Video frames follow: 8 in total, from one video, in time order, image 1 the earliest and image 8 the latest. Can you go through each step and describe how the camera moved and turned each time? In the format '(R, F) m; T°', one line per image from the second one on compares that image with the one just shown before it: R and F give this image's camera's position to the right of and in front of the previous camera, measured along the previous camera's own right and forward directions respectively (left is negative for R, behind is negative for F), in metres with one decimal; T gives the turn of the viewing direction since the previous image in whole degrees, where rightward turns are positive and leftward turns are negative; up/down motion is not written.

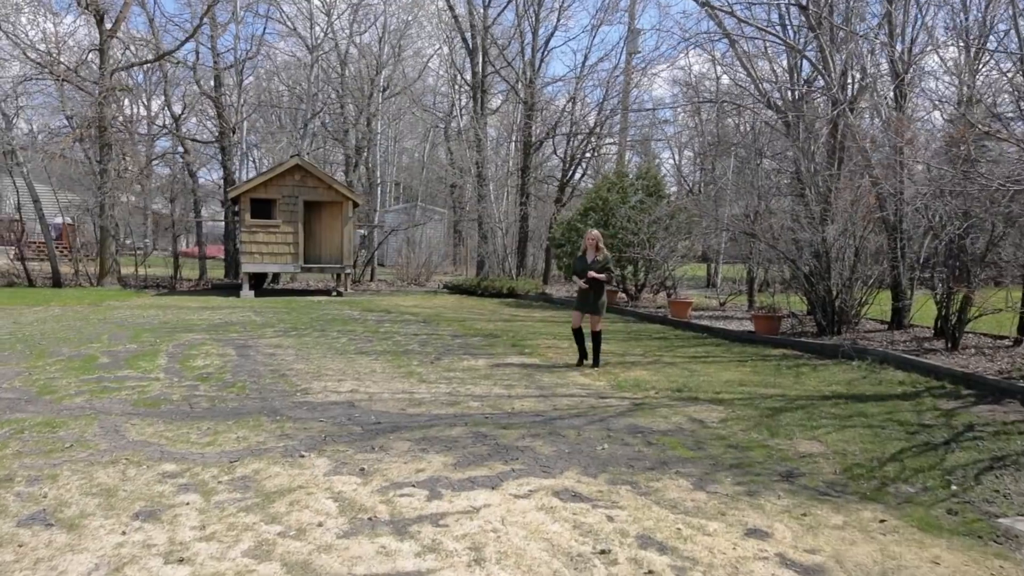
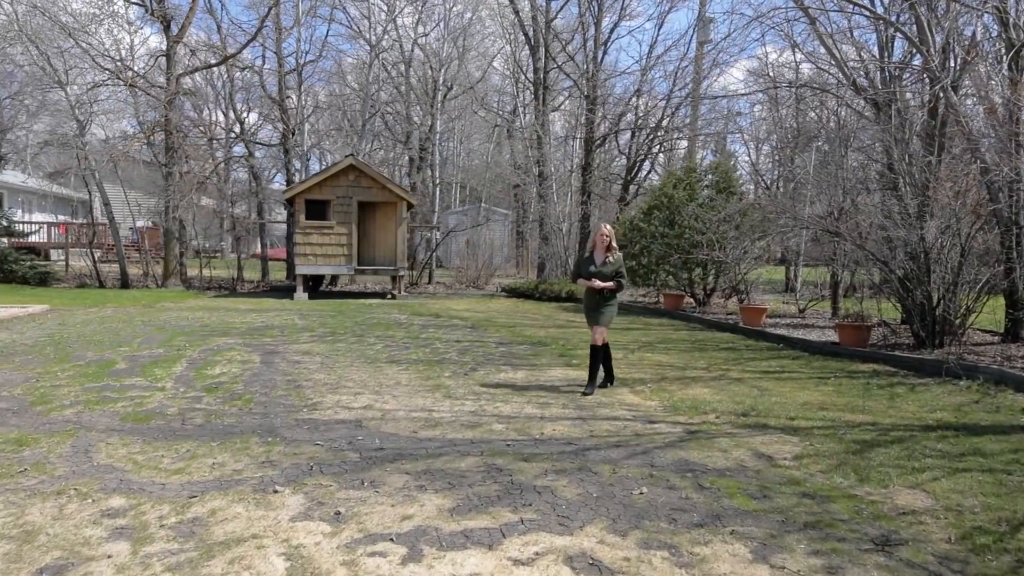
(+0.3, +0.9) m; -6°
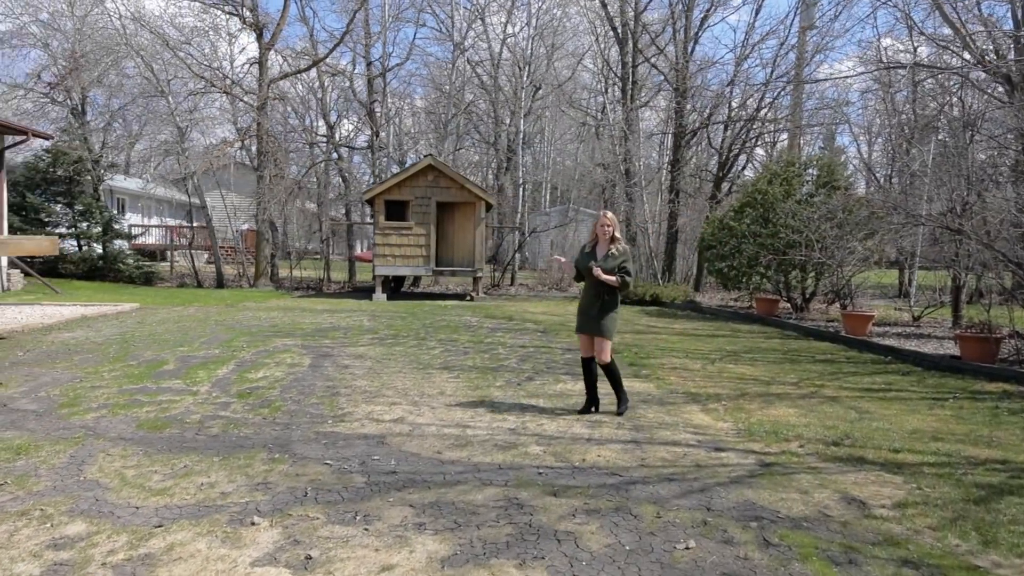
(+0.4, +0.7) m; -8°
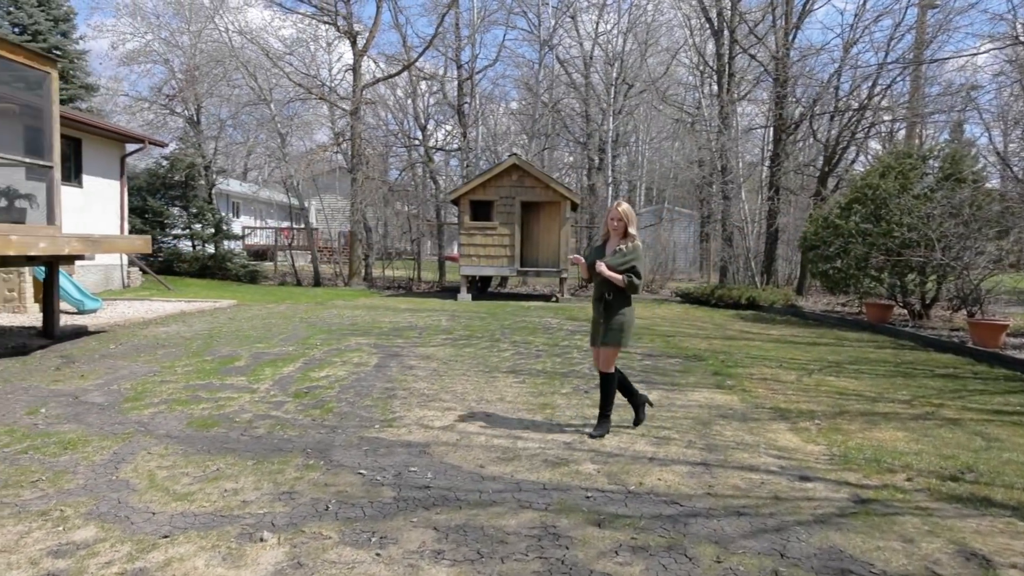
(+0.3, +0.4) m; -8°
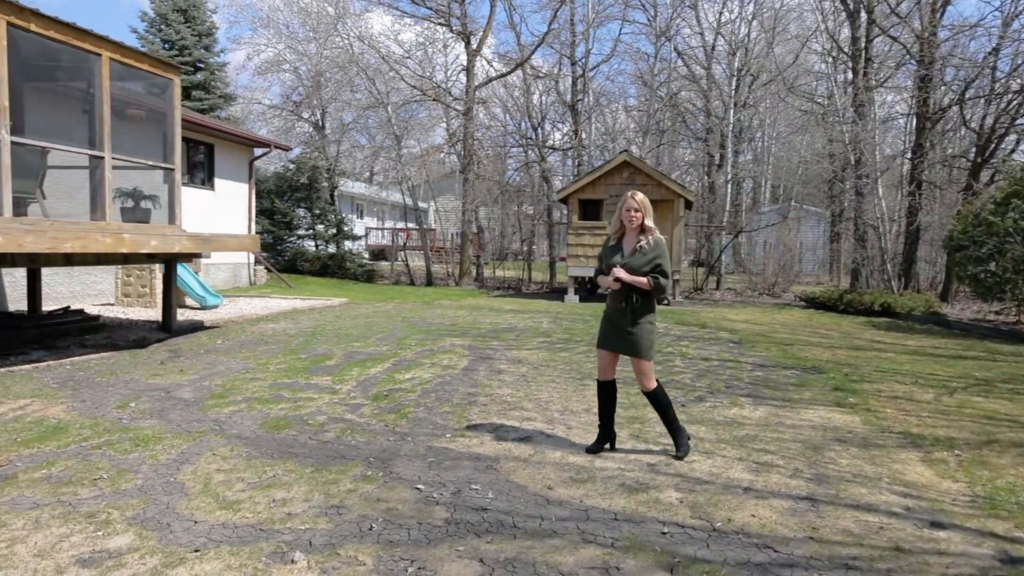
(+0.2, +0.4) m; -10°
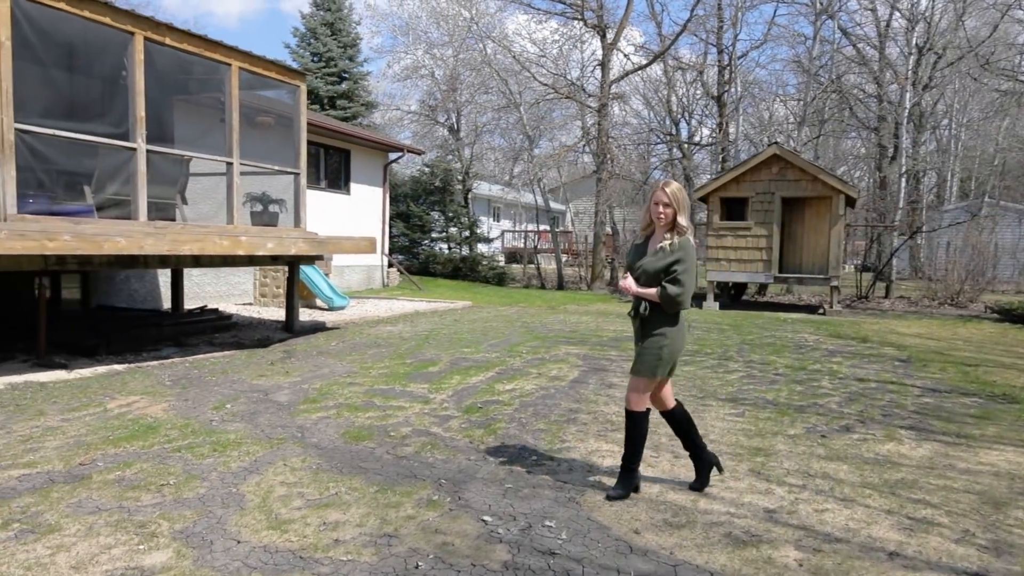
(+0.3, +0.5) m; -12°
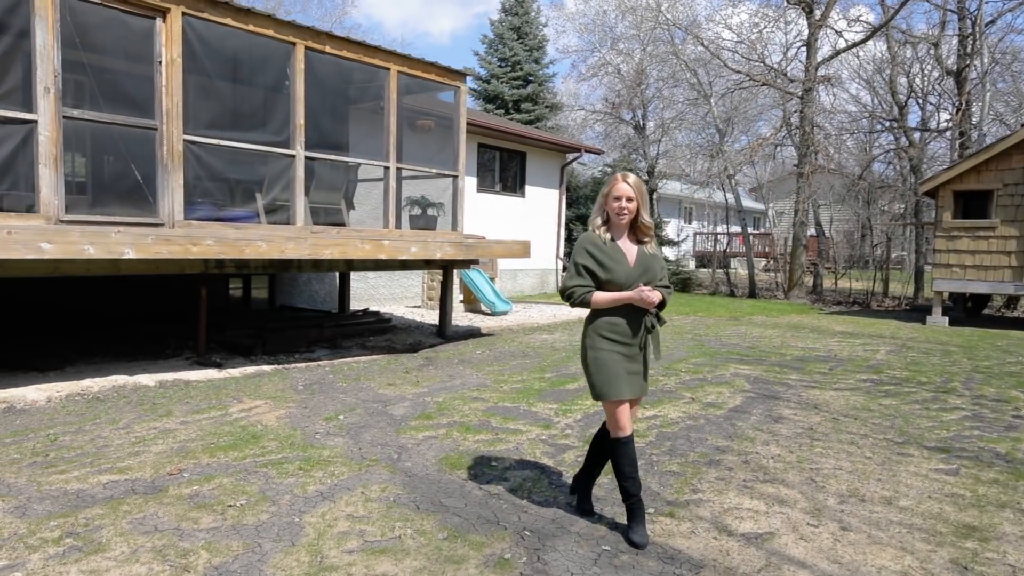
(+0.4, +0.7) m; -16°
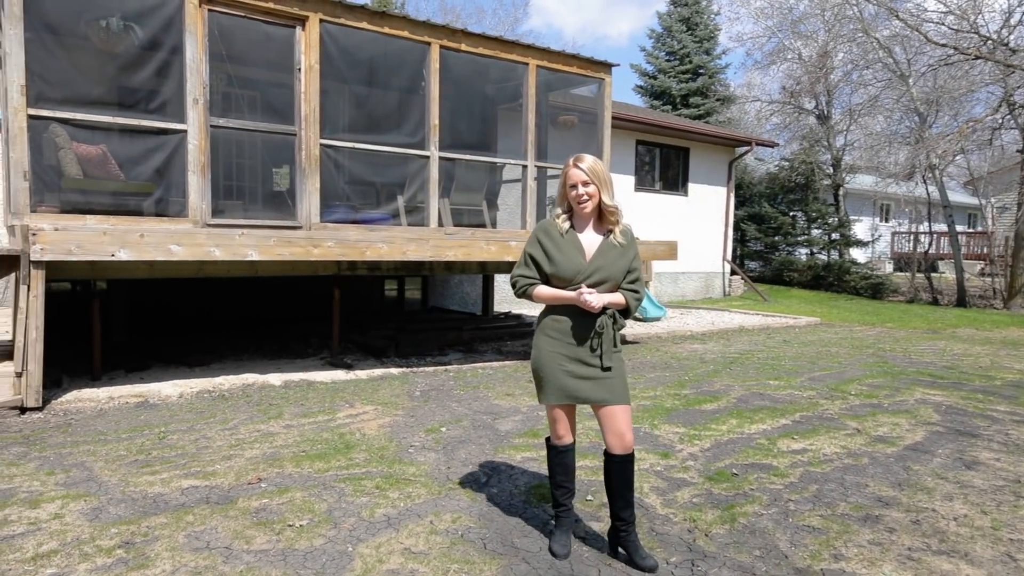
(+0.4, +0.5) m; -14°
